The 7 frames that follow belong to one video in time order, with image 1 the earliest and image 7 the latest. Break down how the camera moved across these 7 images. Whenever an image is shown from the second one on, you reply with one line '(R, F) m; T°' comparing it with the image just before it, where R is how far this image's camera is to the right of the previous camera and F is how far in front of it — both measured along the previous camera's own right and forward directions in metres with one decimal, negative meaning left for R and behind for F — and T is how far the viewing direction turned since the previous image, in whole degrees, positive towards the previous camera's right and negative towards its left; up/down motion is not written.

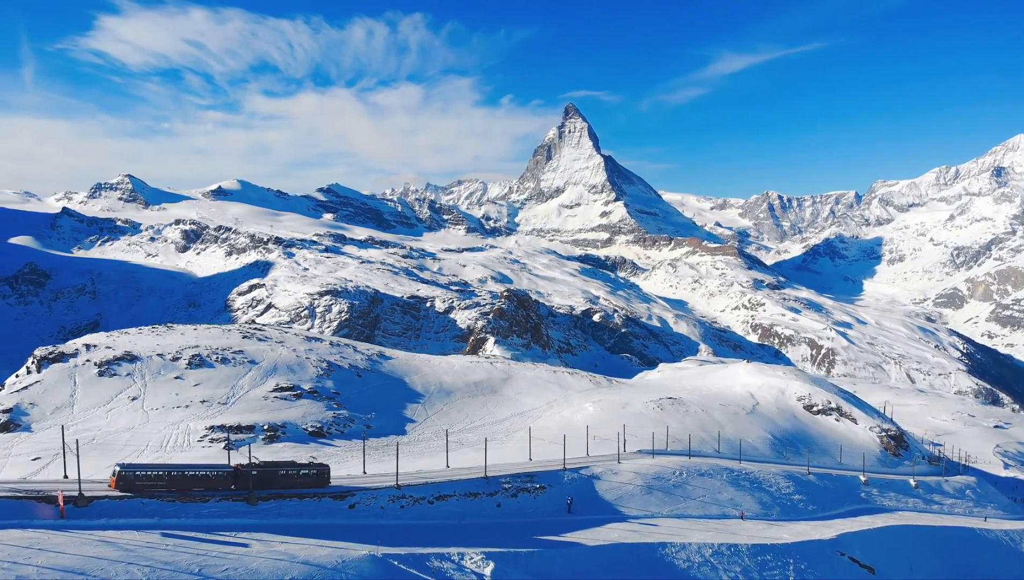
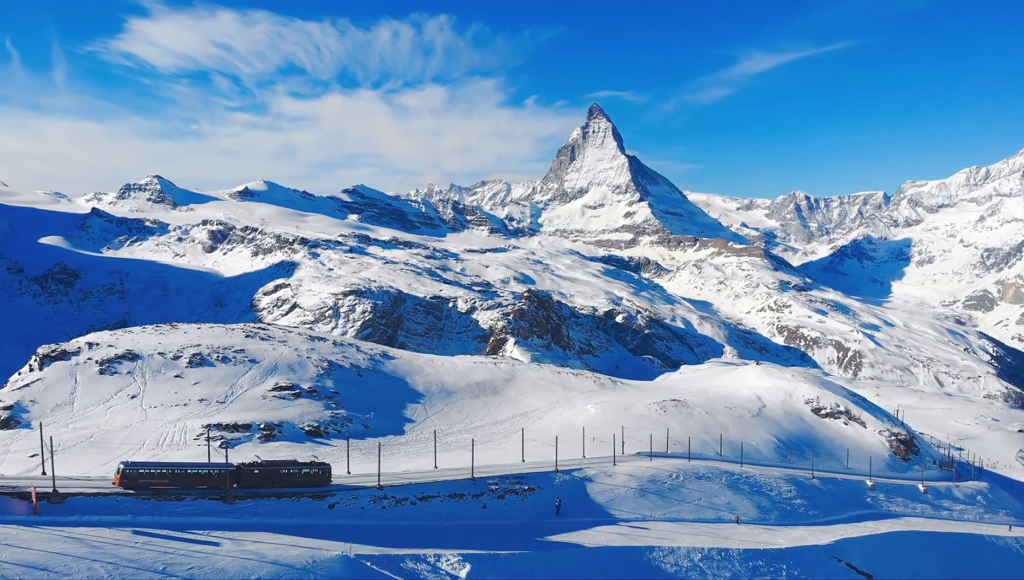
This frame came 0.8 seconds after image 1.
(+3.0, +0.4) m; -2°
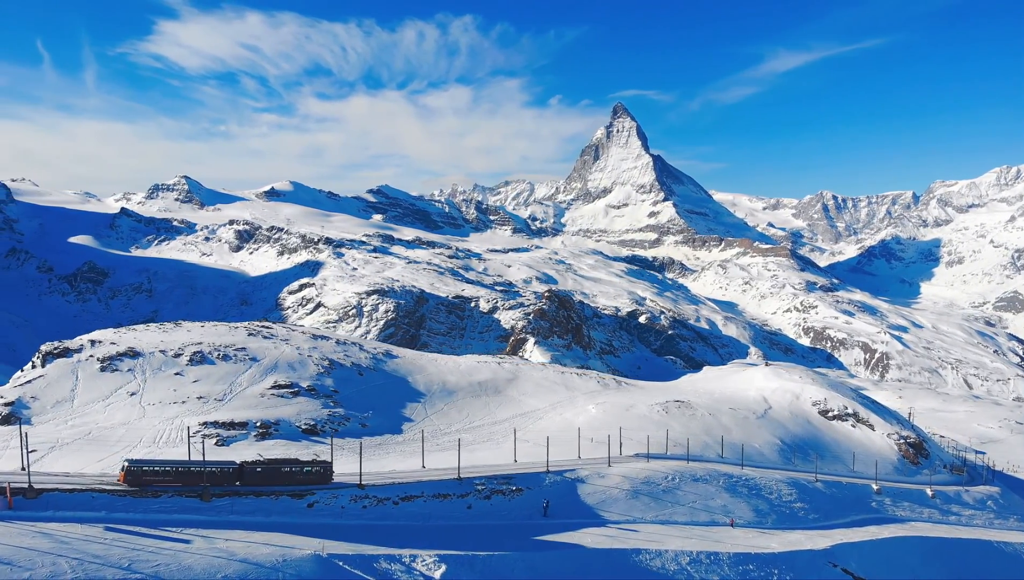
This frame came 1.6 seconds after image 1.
(+3.0, +0.4) m; -2°
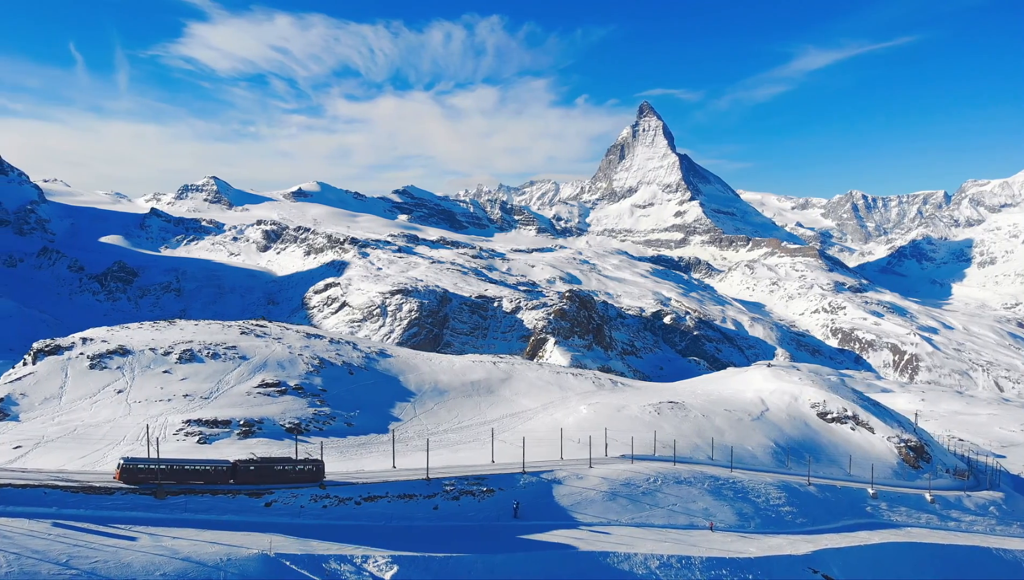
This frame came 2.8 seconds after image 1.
(+4.7, +0.6) m; -2°
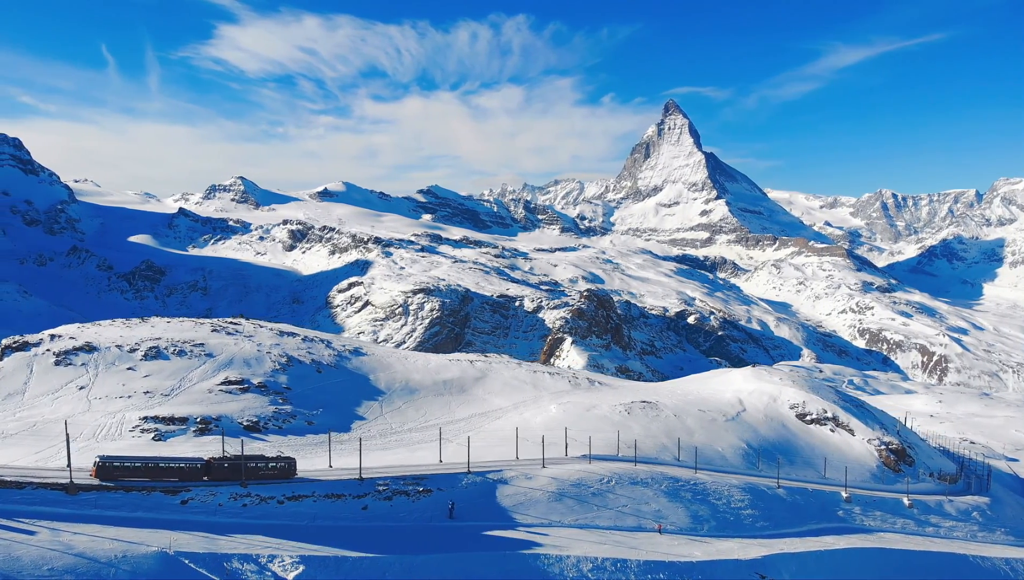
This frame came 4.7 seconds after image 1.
(+7.7, +0.9) m; -2°
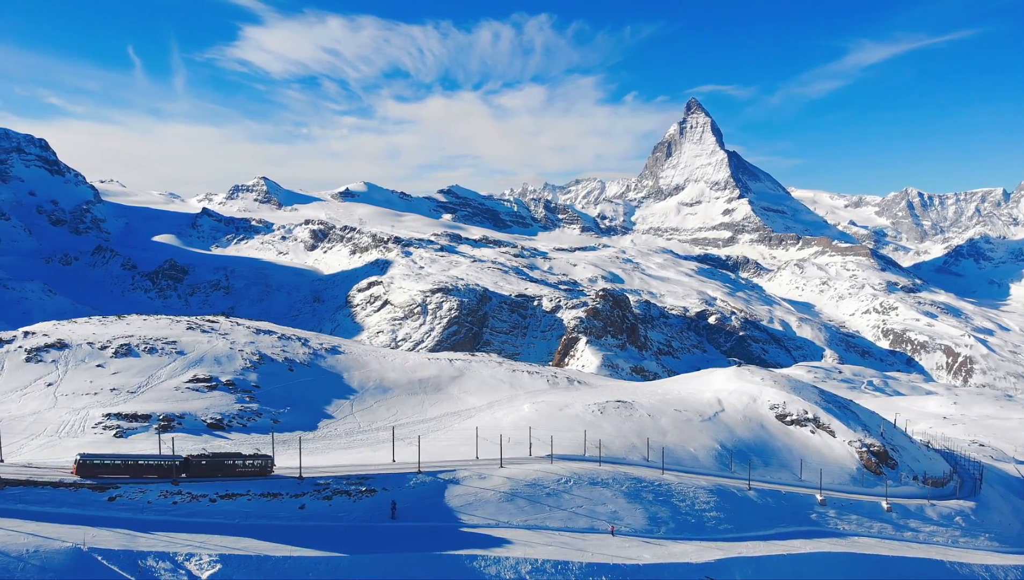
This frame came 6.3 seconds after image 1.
(+6.7, +0.7) m; -1°
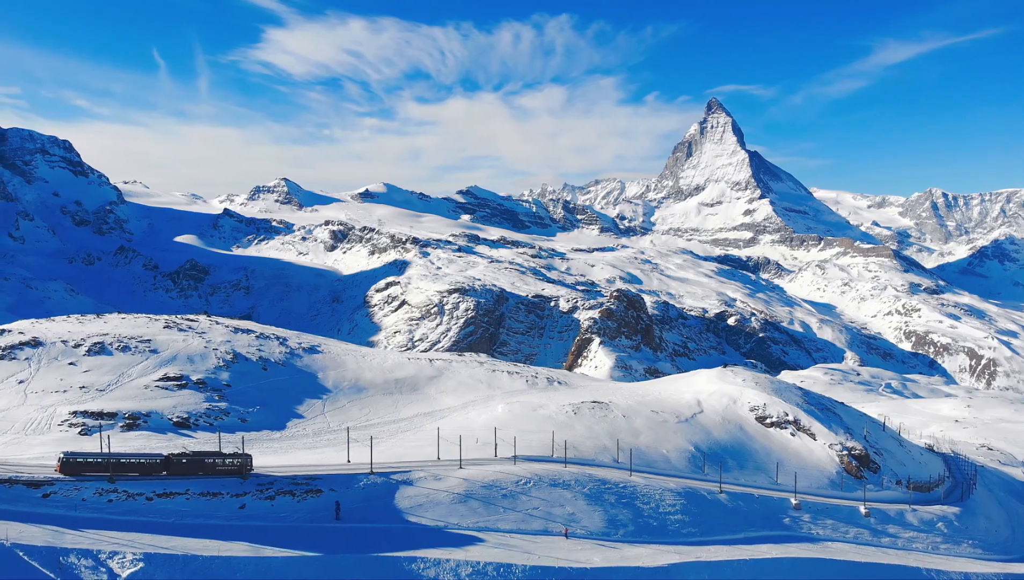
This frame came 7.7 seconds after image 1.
(+6.3, +0.6) m; -1°
